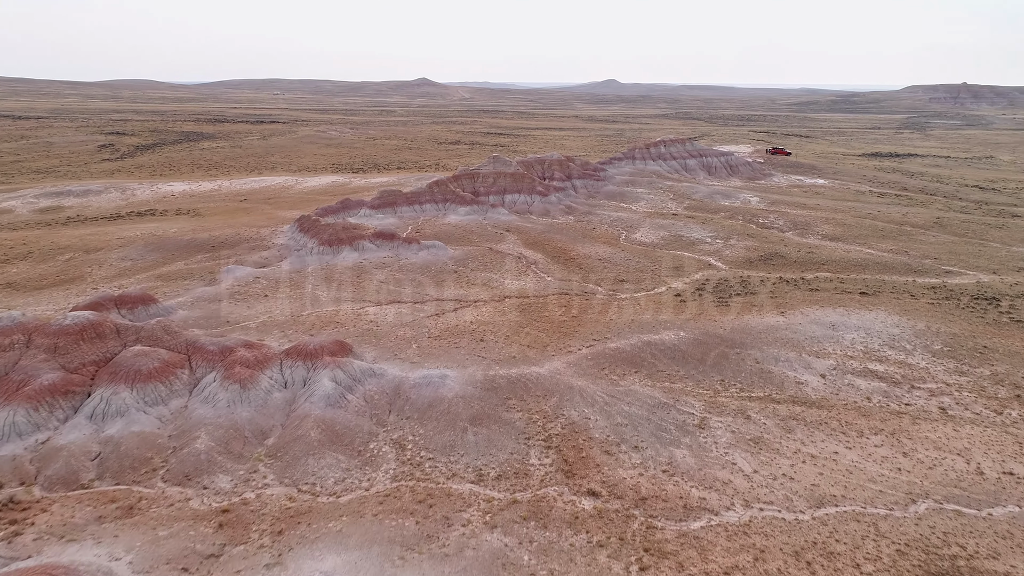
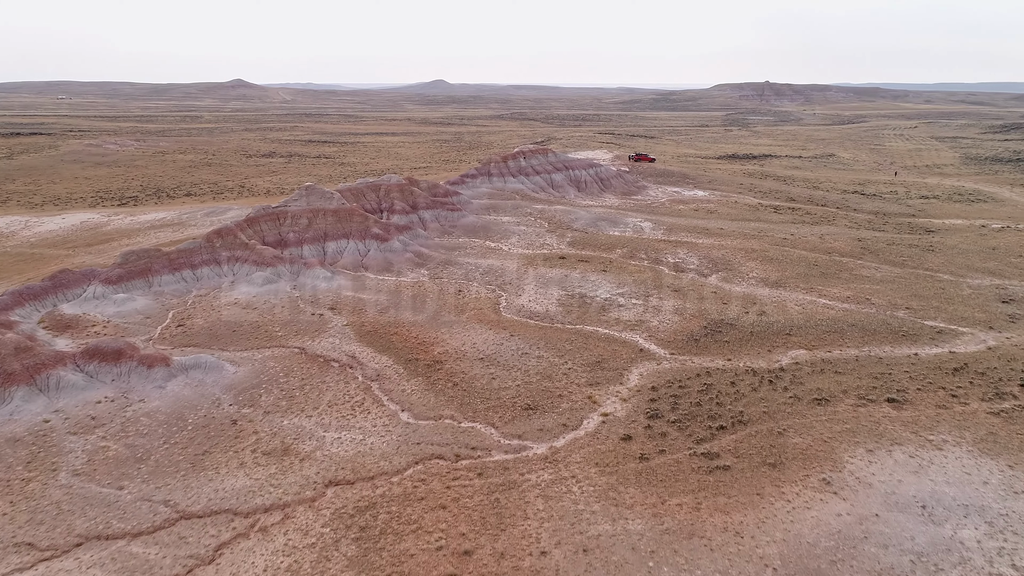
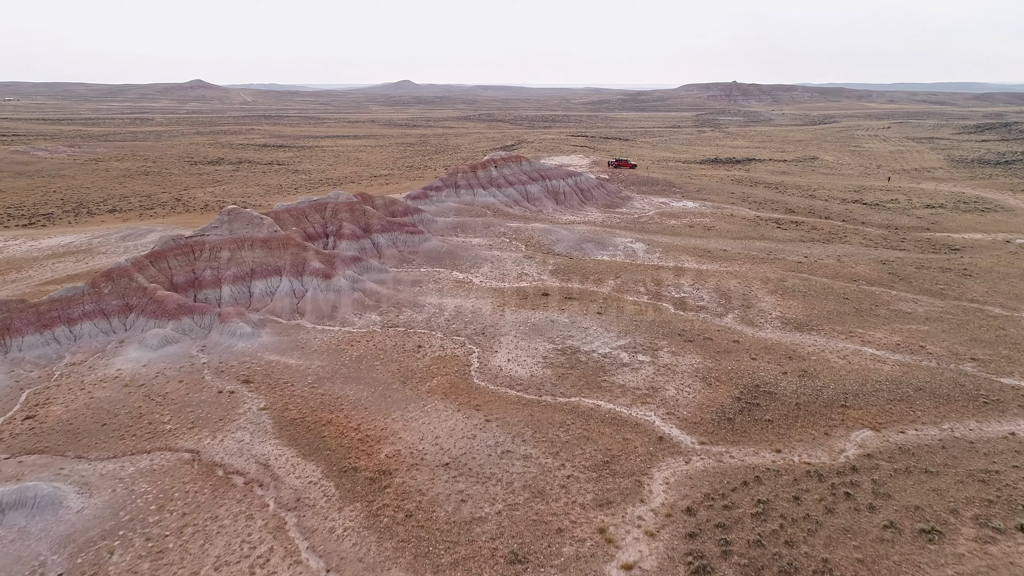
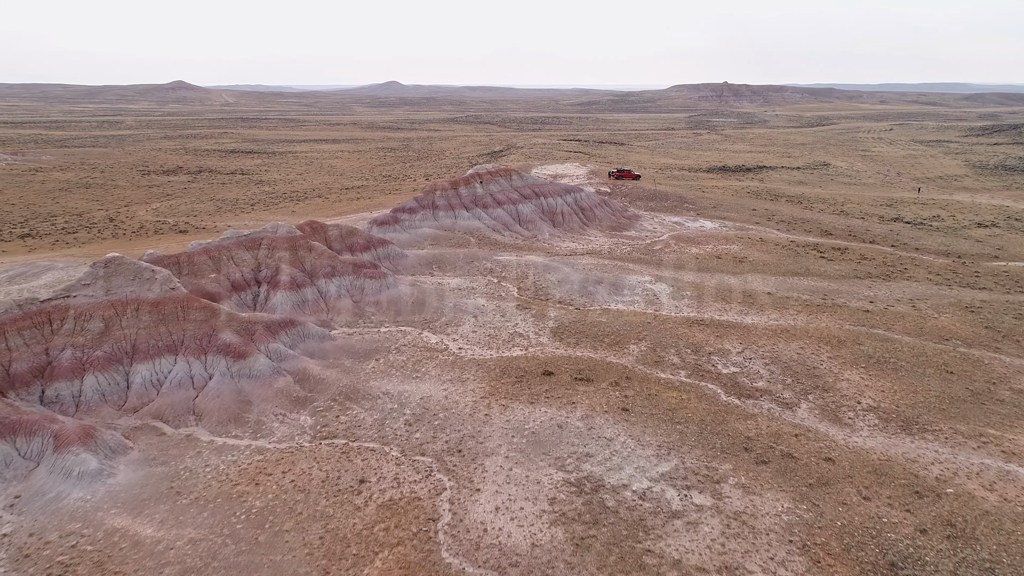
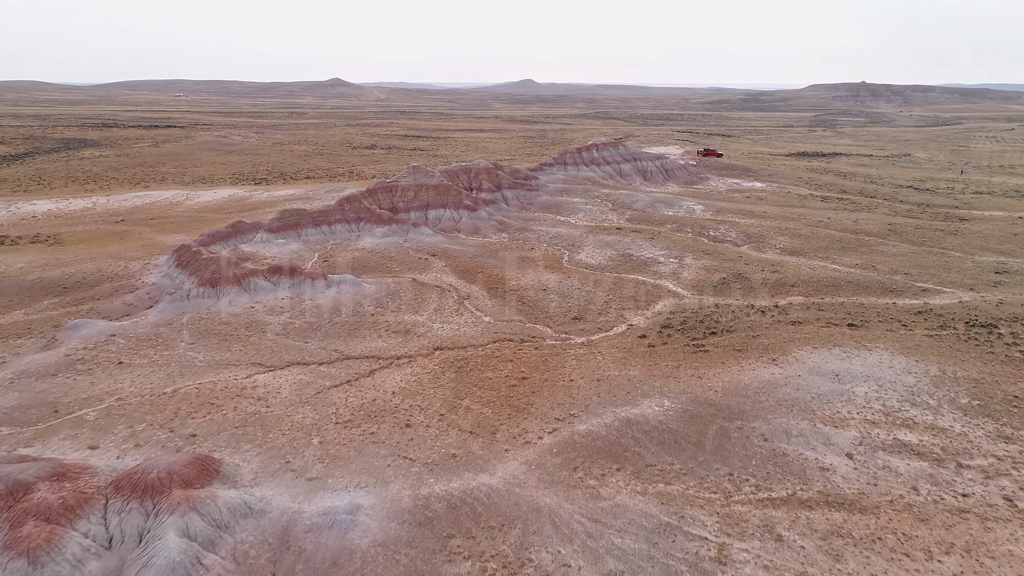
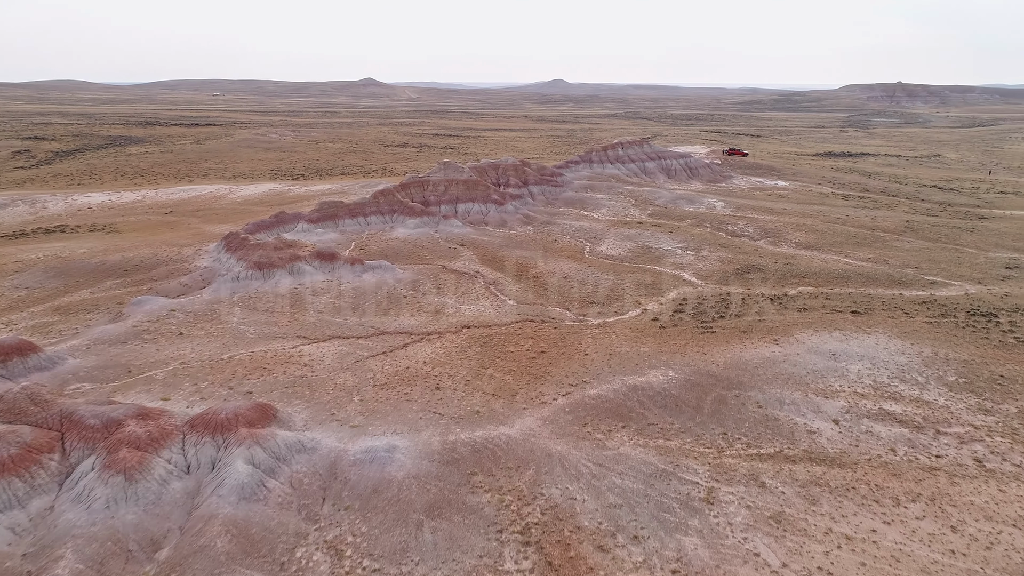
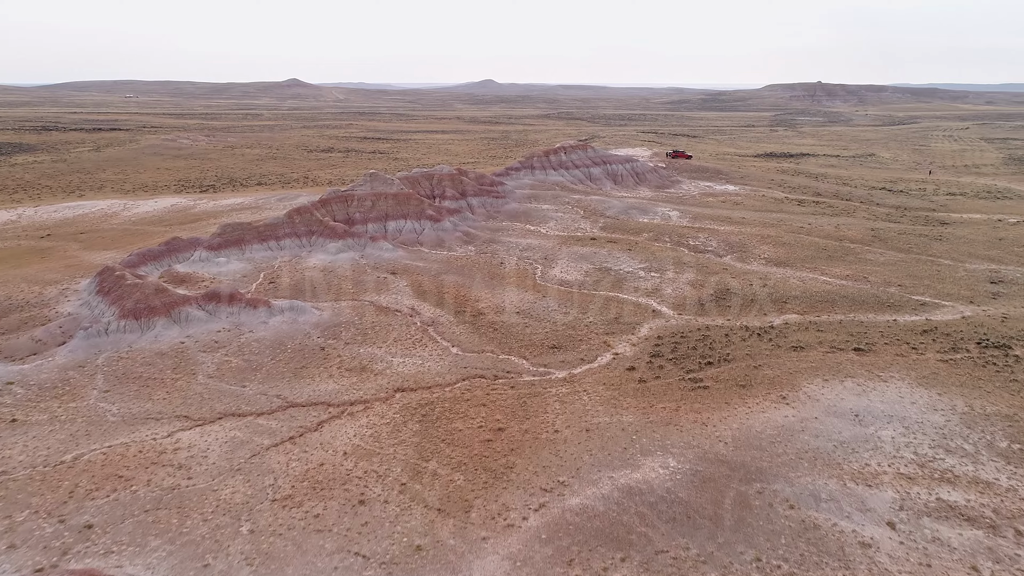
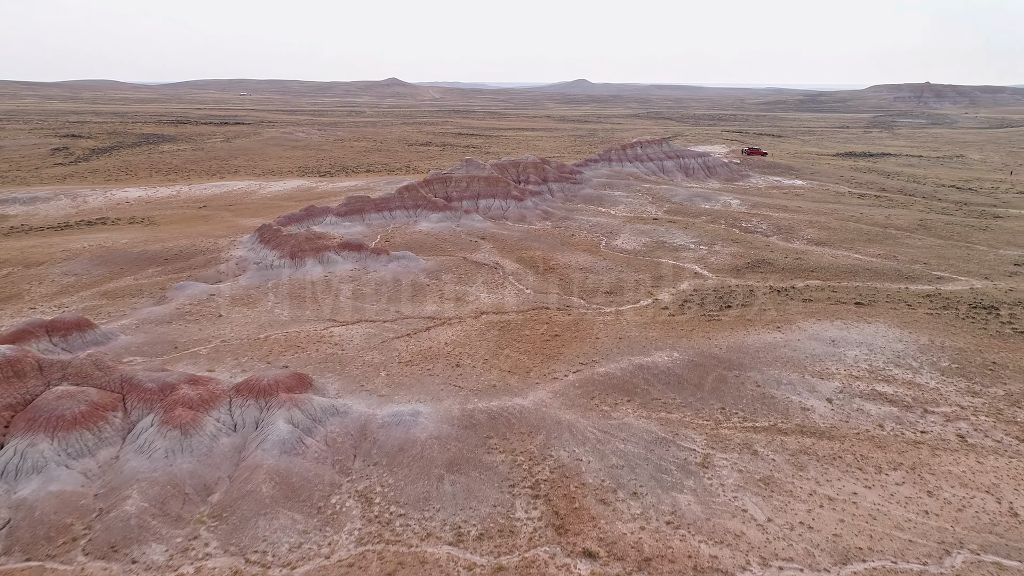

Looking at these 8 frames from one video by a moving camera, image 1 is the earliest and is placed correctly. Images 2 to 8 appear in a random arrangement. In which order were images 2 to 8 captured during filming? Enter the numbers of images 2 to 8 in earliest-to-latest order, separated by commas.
8, 6, 5, 7, 2, 3, 4
